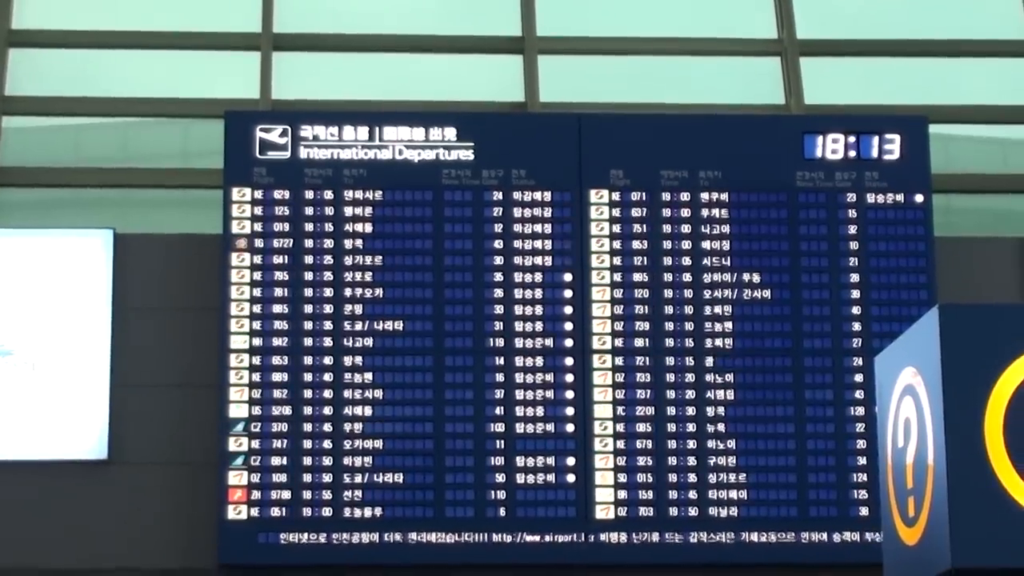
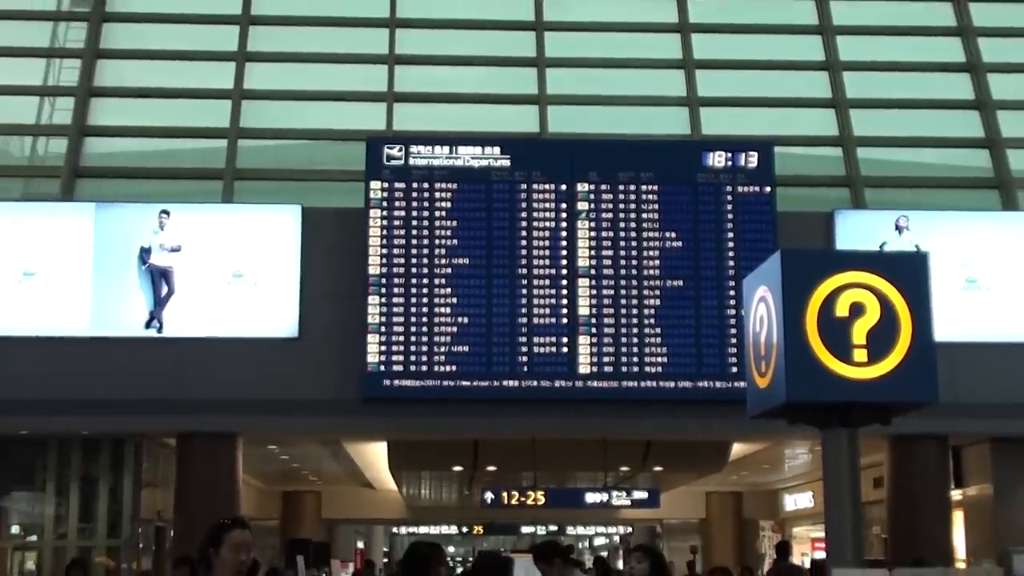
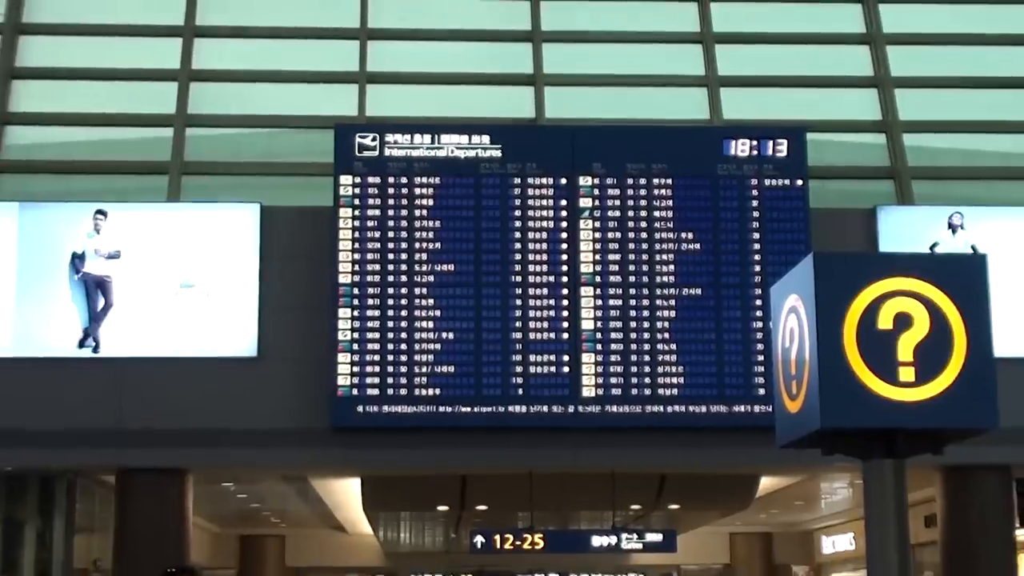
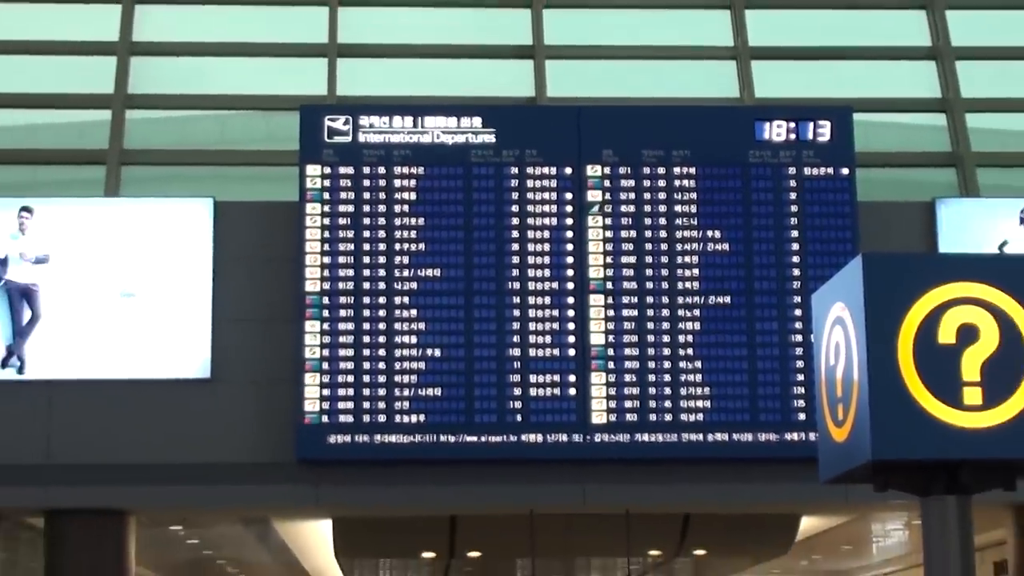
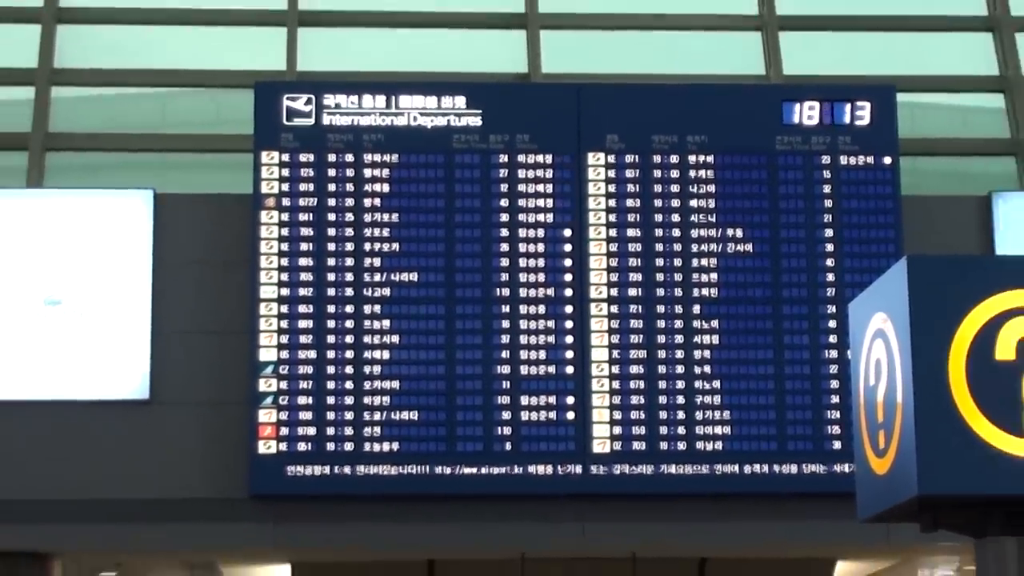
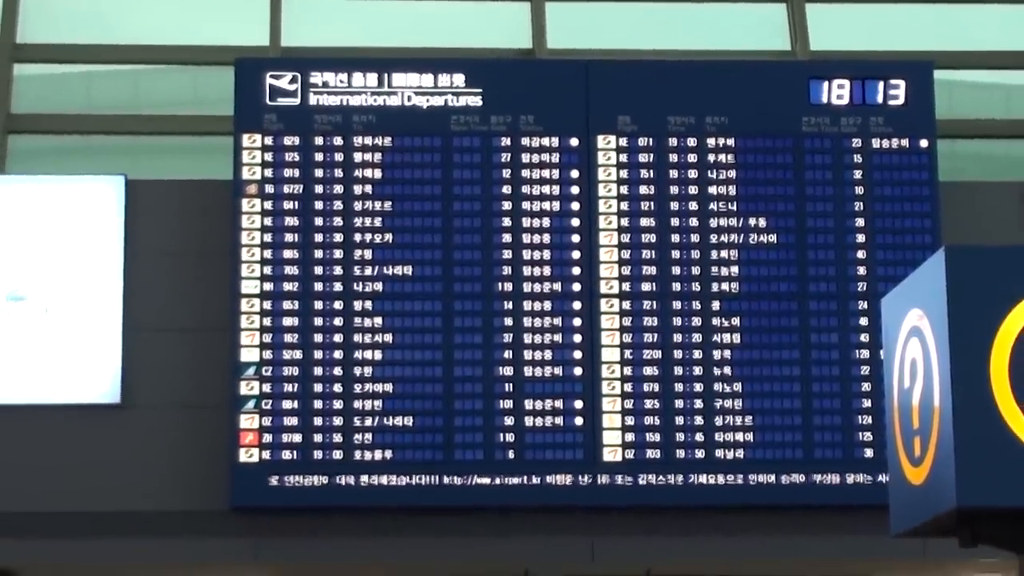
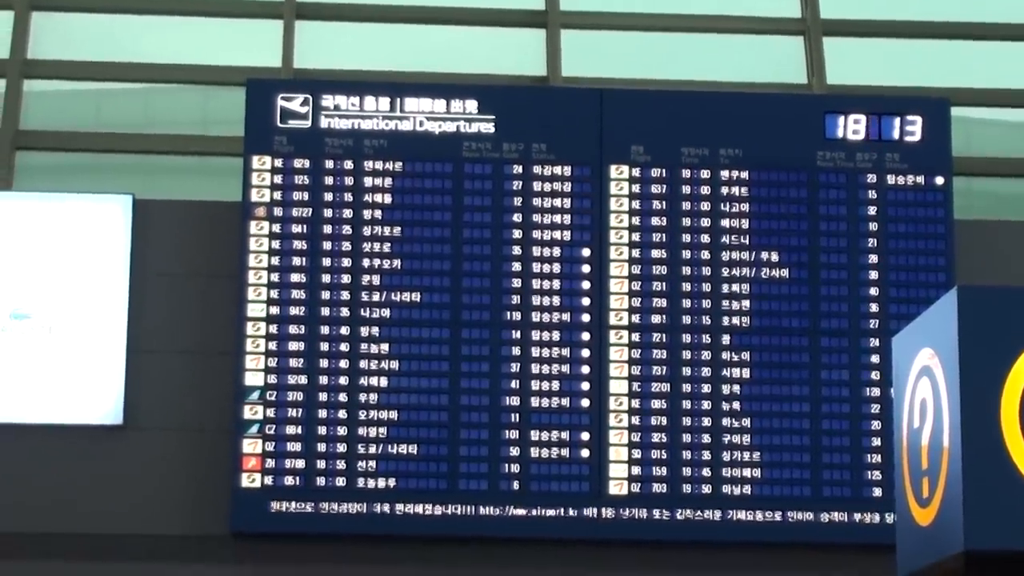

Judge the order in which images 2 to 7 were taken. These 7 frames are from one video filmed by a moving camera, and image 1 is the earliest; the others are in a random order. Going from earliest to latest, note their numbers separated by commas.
7, 6, 5, 4, 3, 2
